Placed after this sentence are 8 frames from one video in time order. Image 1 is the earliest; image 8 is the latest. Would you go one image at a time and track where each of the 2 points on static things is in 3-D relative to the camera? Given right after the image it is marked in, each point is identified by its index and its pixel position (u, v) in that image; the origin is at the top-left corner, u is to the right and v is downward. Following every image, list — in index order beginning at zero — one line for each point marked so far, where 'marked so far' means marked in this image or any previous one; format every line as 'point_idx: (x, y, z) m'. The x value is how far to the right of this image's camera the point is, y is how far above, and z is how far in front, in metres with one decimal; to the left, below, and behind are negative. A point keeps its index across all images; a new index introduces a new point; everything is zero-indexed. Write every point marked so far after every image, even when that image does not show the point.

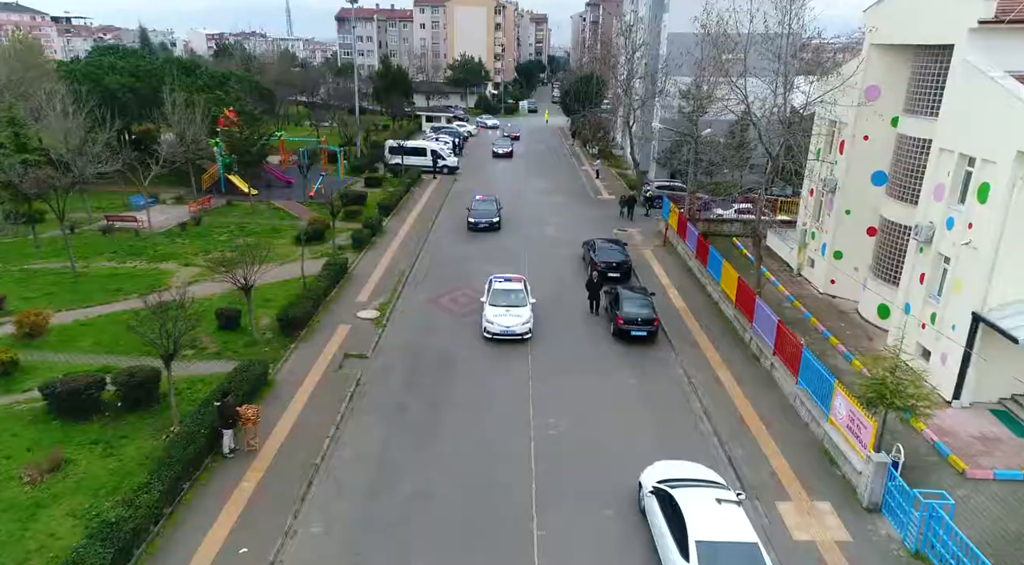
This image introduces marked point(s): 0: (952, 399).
0: (+9.7, -2.6, +15.2) m
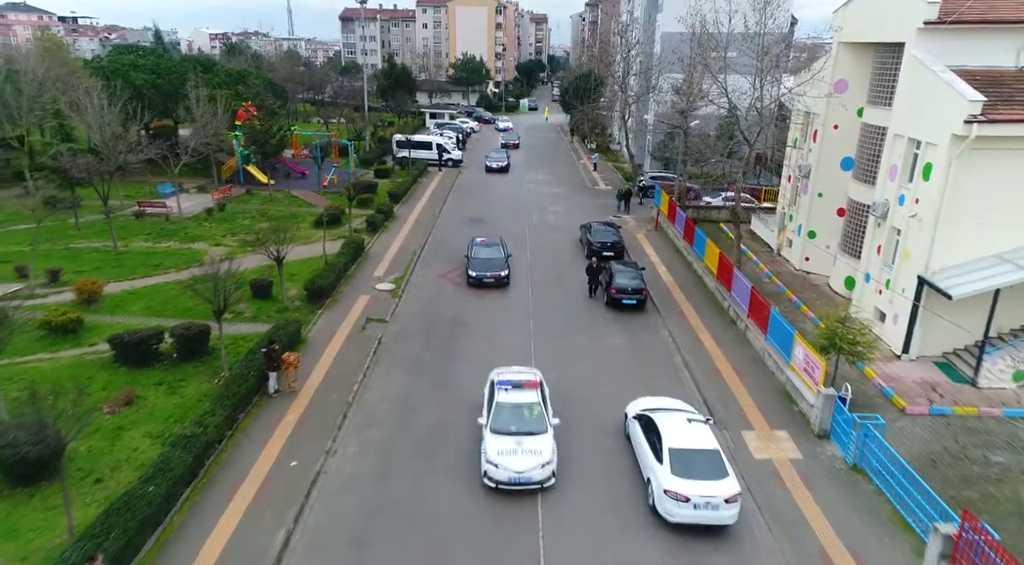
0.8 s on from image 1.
0: (+9.8, -1.8, +17.4) m
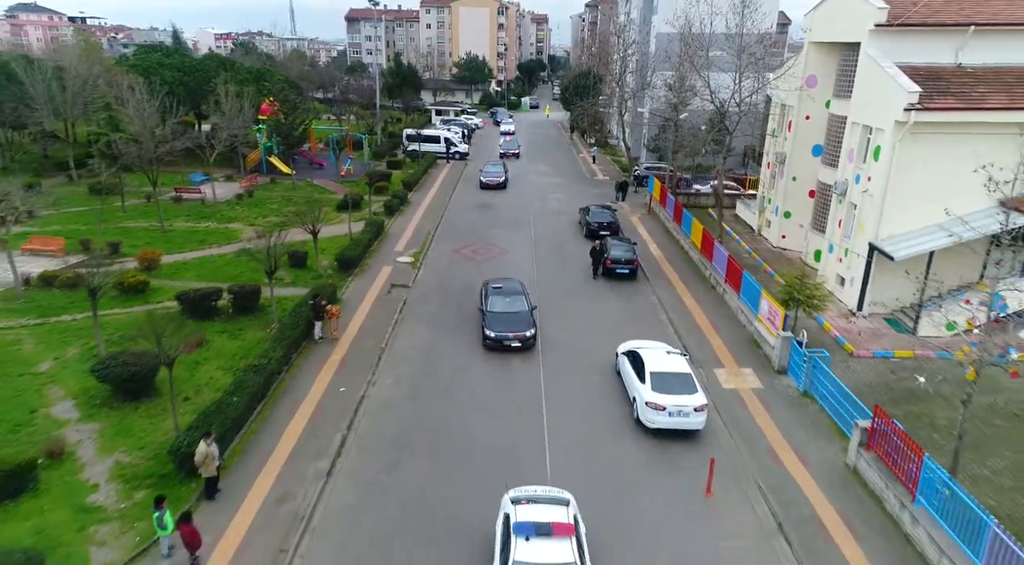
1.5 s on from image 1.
0: (+10.0, -0.8, +20.2) m
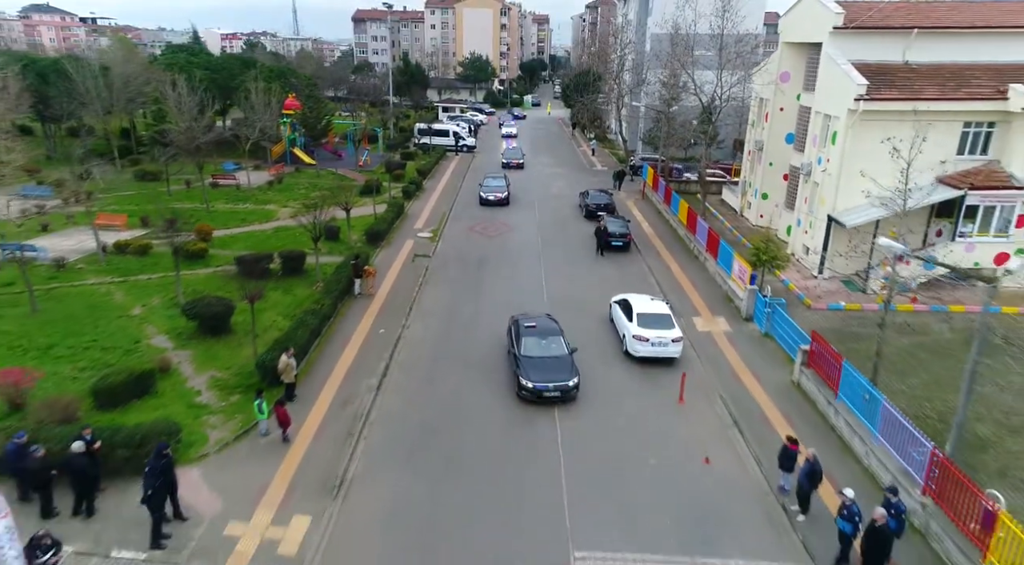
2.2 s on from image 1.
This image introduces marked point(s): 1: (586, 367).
0: (+10.3, +0.3, +23.5) m
1: (+1.9, -2.2, +17.9) m
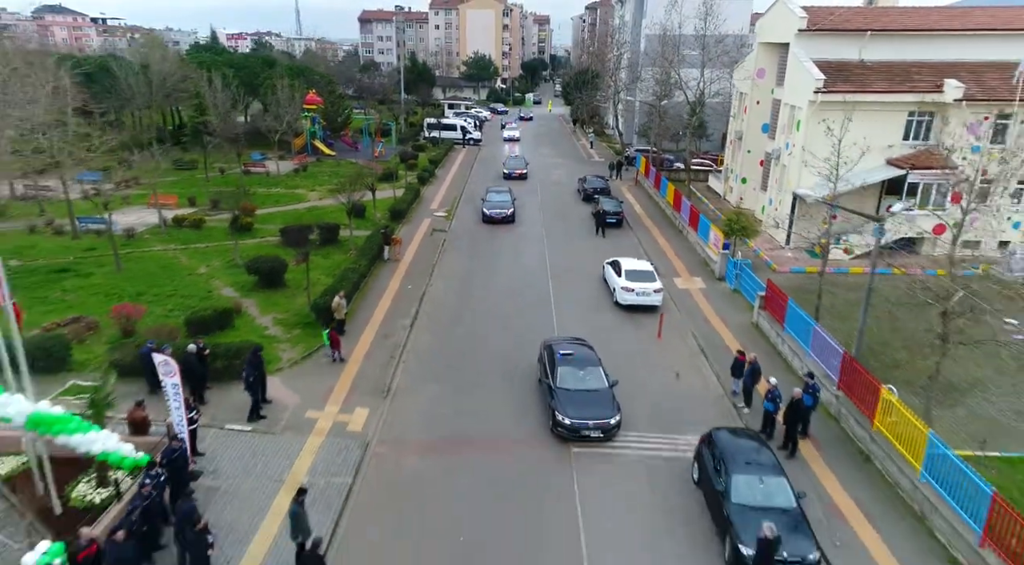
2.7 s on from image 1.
0: (+10.6, +1.5, +27.1) m
1: (+2.2, -1.0, +21.5) m
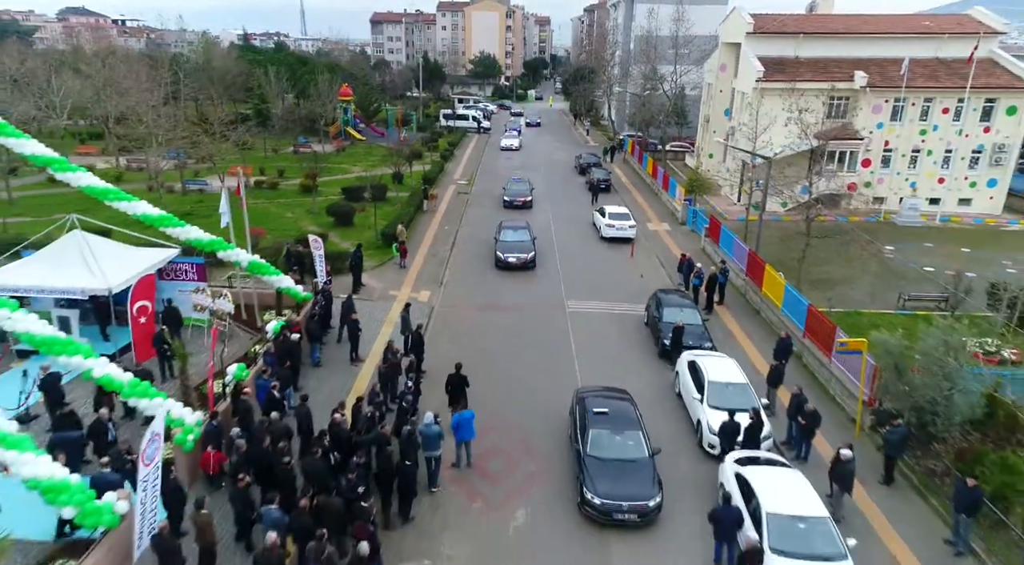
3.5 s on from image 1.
0: (+11.1, +4.1, +34.5) m
1: (+2.7, +1.5, +28.9) m
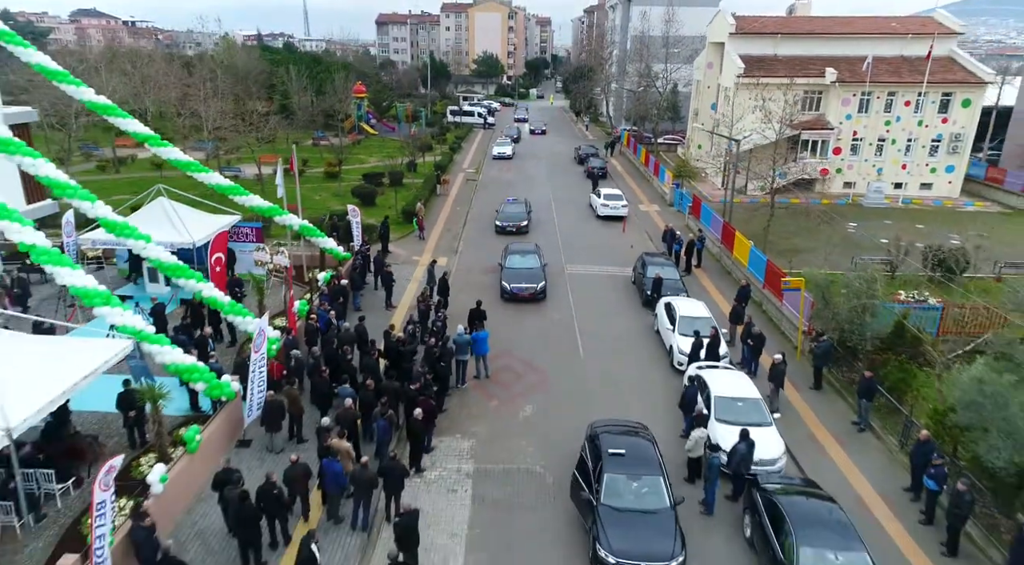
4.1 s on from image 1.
0: (+11.3, +5.3, +38.0) m
1: (+2.9, +2.7, +32.4) m
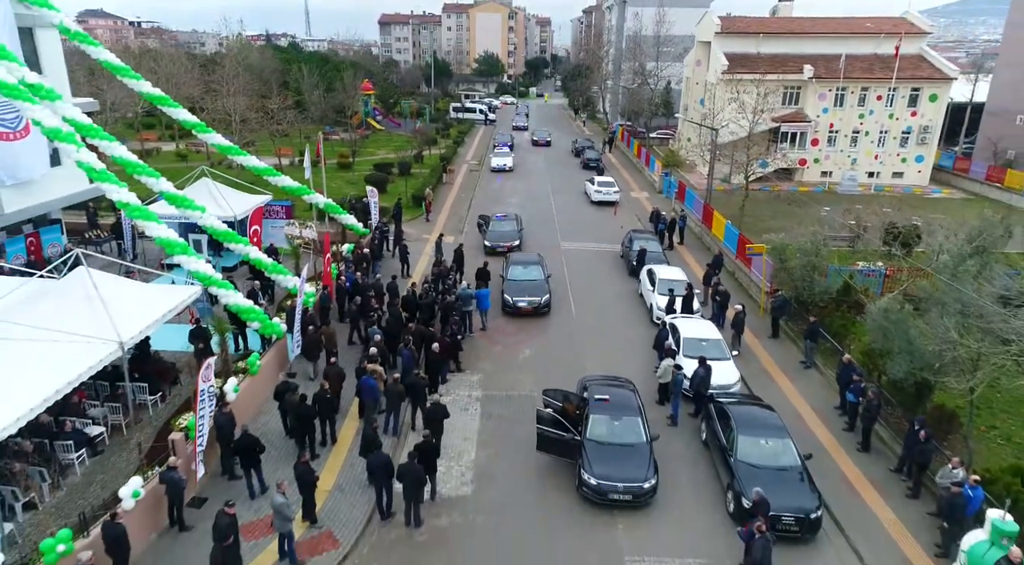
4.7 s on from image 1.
0: (+11.4, +6.3, +40.8) m
1: (+3.0, +3.7, +35.2) m
